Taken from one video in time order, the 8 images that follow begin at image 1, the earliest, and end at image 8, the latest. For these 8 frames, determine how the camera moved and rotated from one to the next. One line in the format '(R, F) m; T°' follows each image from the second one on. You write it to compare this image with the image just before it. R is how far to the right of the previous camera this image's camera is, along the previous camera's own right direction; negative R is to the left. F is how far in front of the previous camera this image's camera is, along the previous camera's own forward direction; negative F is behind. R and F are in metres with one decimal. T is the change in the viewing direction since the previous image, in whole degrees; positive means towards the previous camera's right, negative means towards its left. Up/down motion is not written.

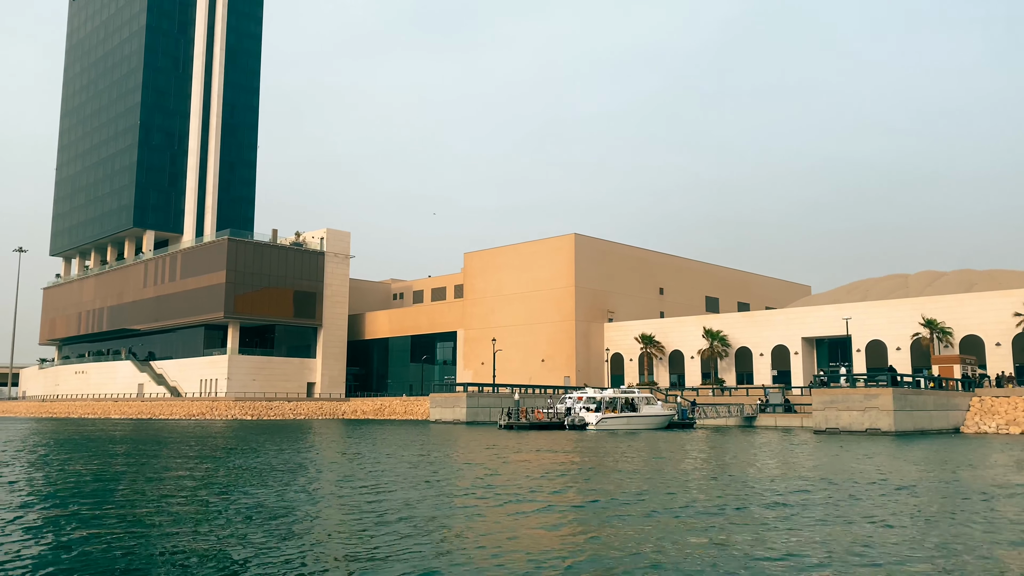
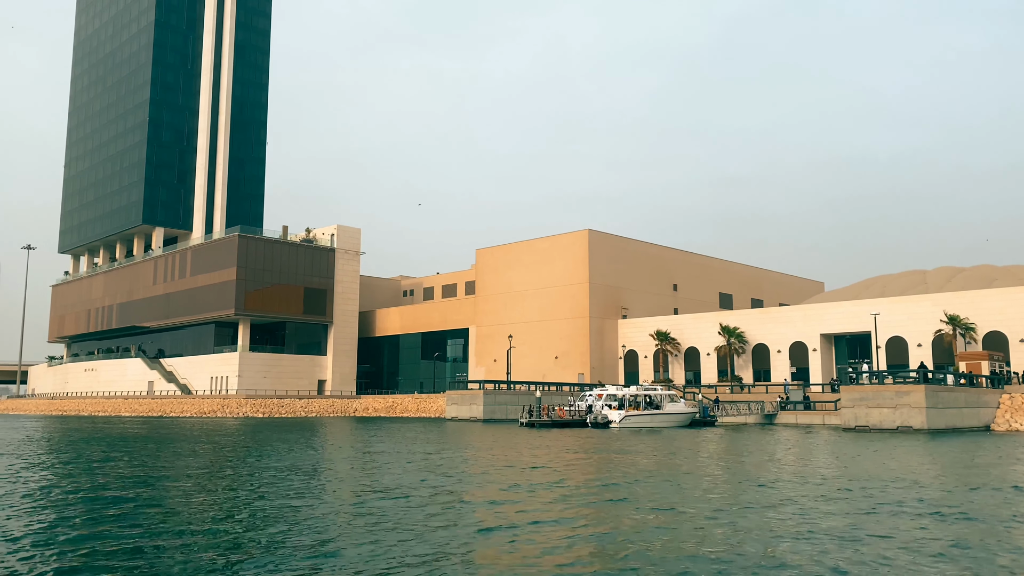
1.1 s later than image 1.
(-0.8, +0.7) m; 0°
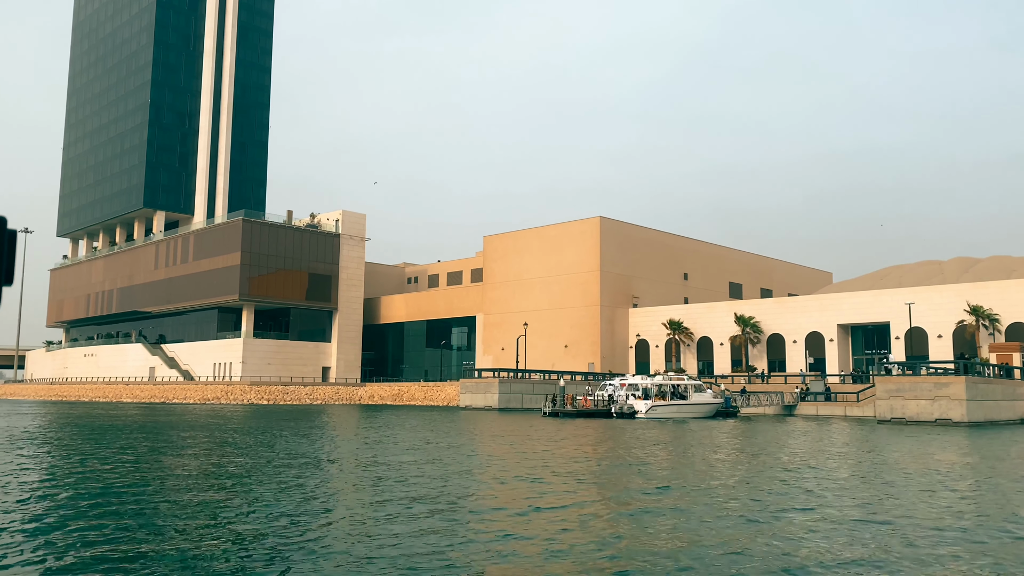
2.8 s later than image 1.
(-1.3, +1.2) m; 0°
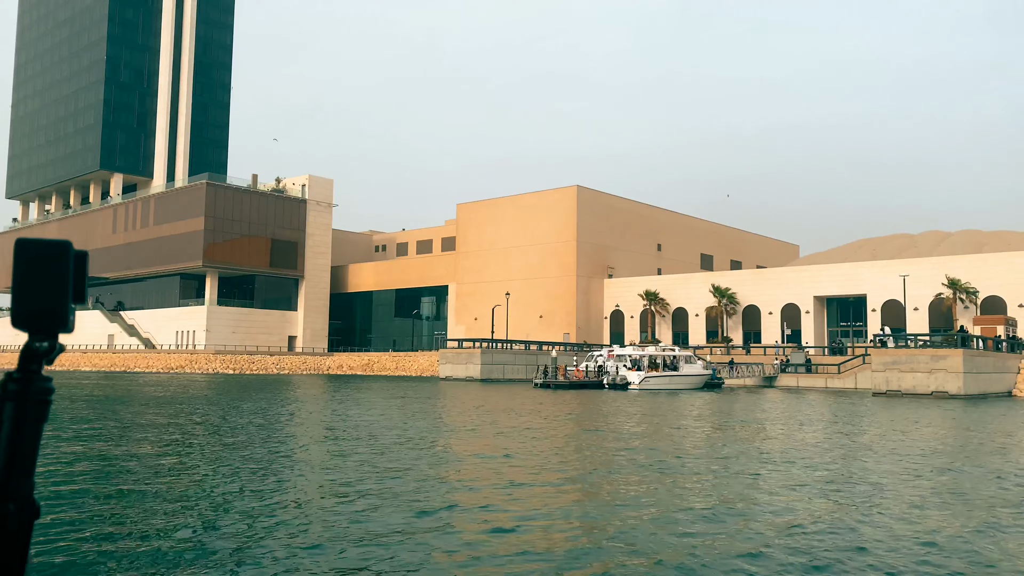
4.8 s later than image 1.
(-1.5, +1.2) m; +3°
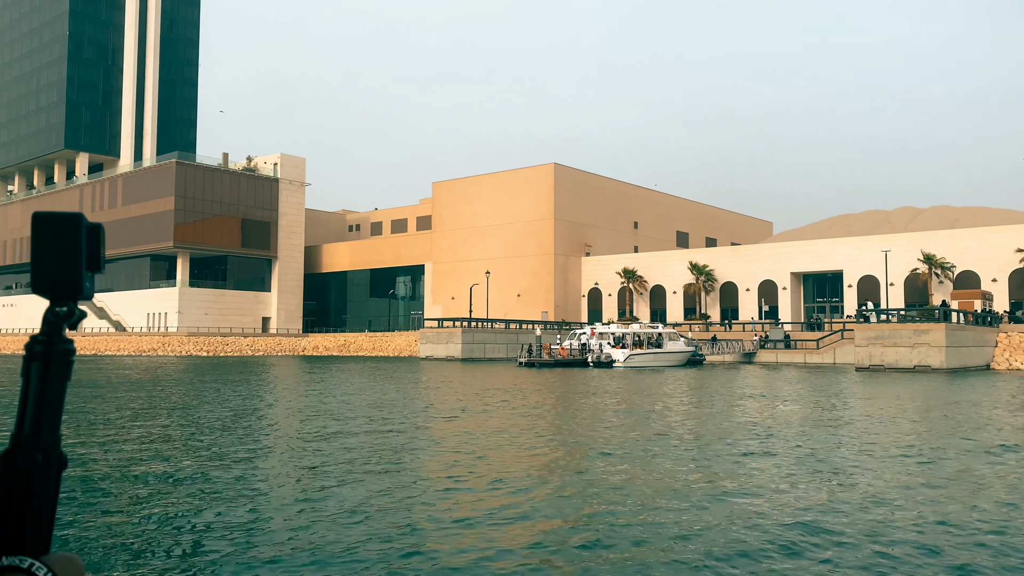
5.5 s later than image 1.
(-0.5, +0.4) m; +2°
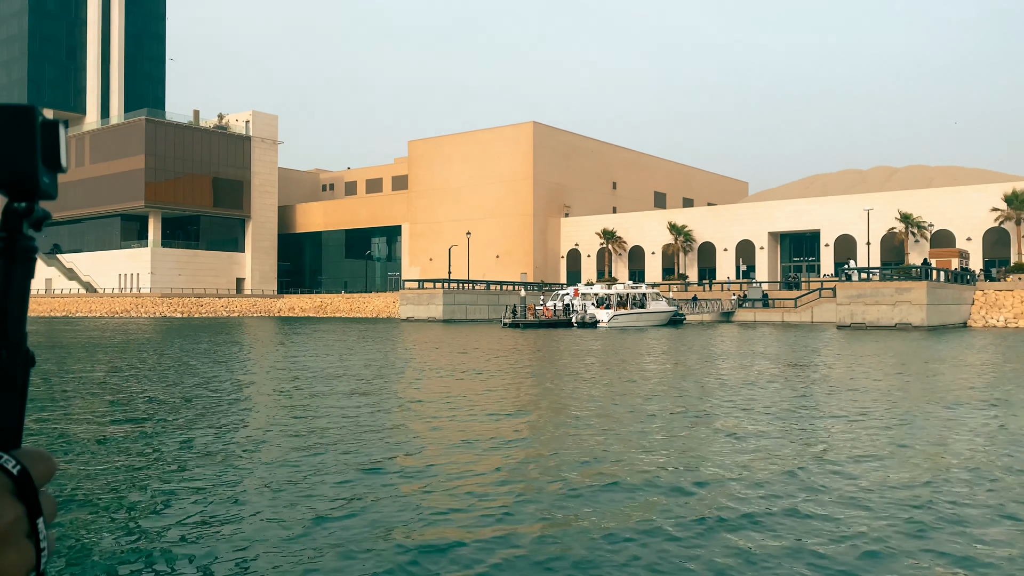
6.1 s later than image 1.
(-0.5, +0.3) m; +2°
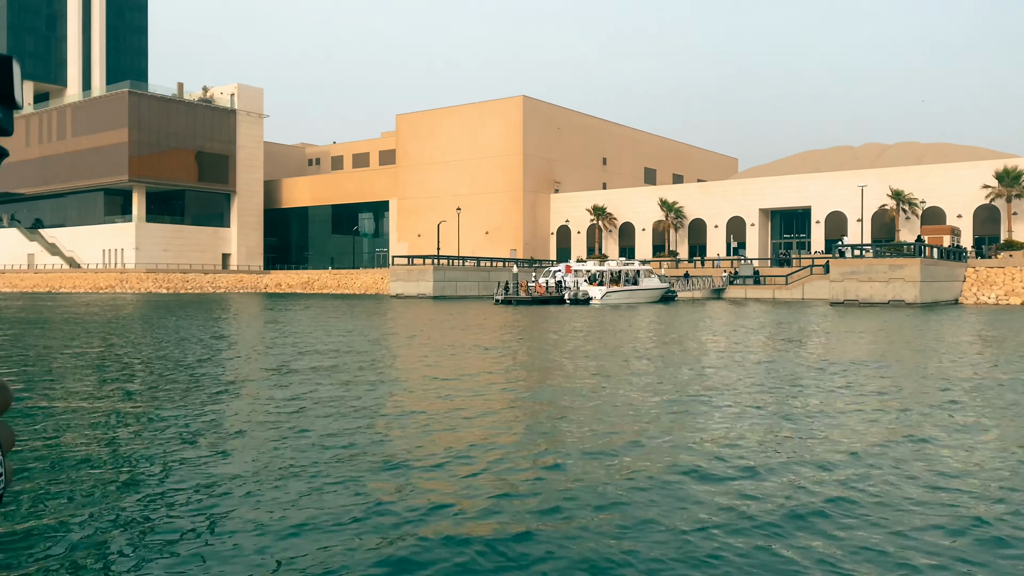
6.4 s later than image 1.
(-0.2, +0.4) m; +1°
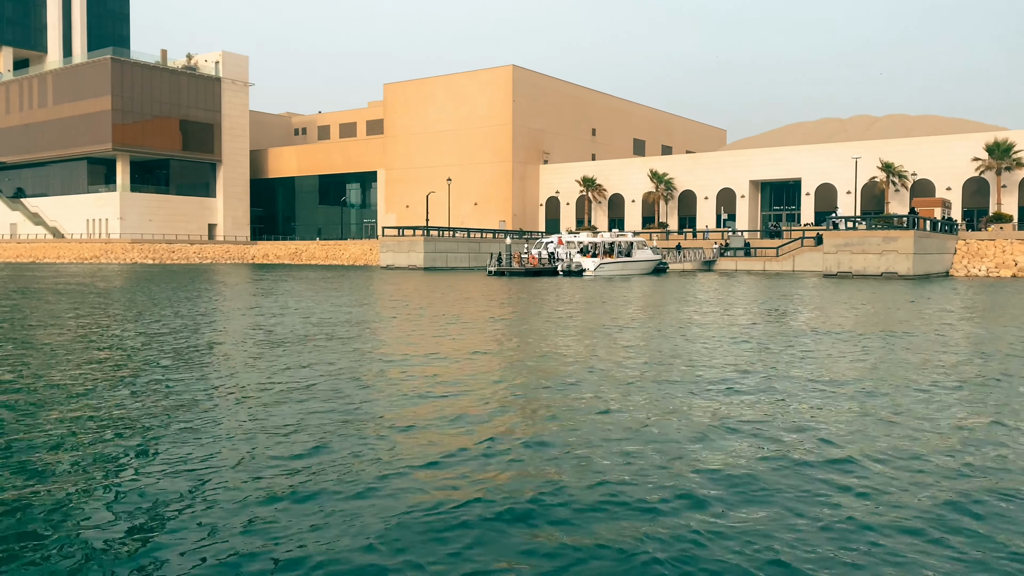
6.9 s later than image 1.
(-0.3, +0.2) m; +1°
